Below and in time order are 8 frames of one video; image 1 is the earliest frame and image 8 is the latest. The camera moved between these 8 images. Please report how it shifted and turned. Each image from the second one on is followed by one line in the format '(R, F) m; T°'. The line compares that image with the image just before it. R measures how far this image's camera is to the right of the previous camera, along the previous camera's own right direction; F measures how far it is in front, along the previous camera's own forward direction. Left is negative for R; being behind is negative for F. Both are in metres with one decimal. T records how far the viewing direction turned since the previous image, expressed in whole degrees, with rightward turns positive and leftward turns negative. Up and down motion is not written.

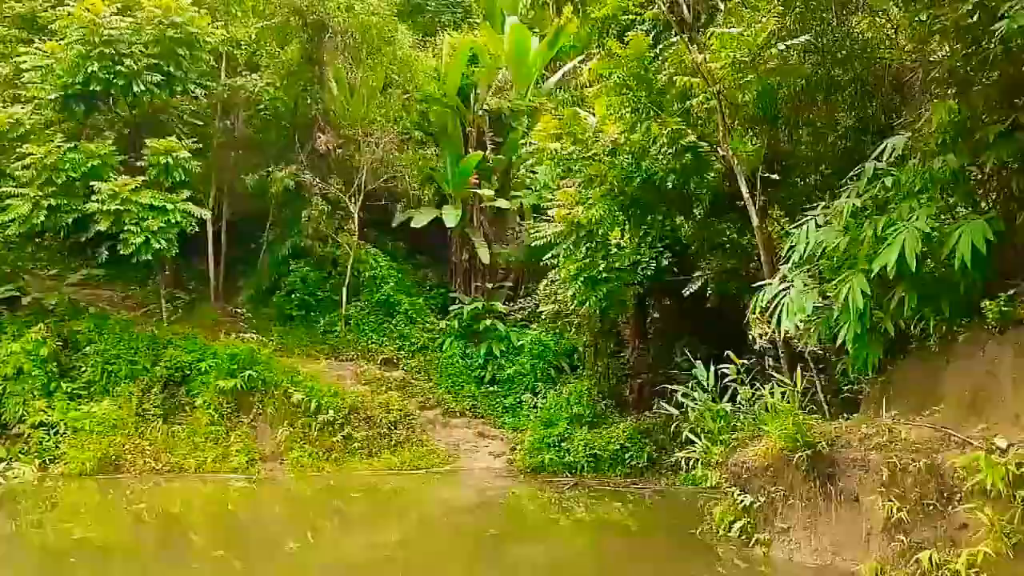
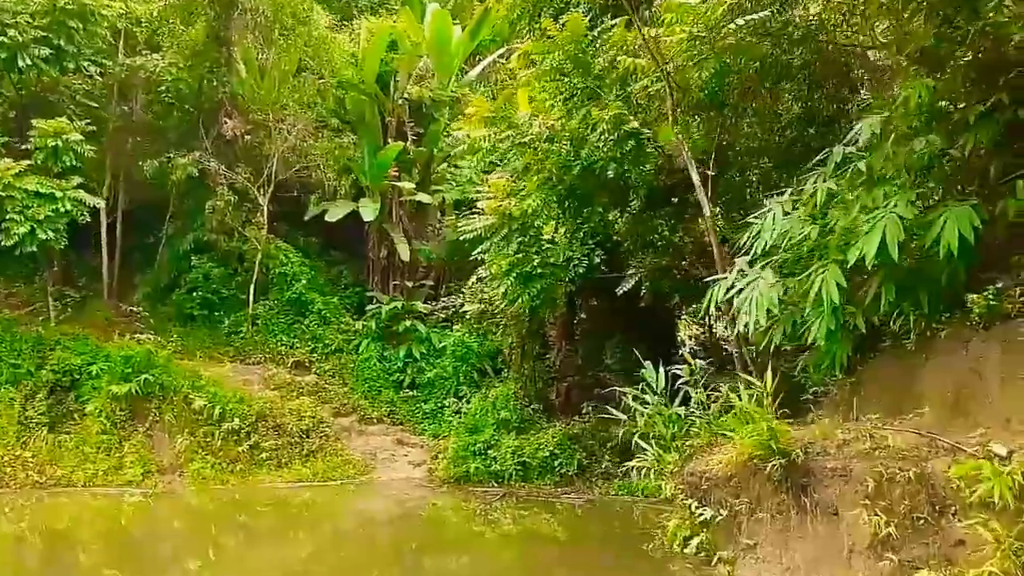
(-0.1, +0.5) m; +5°
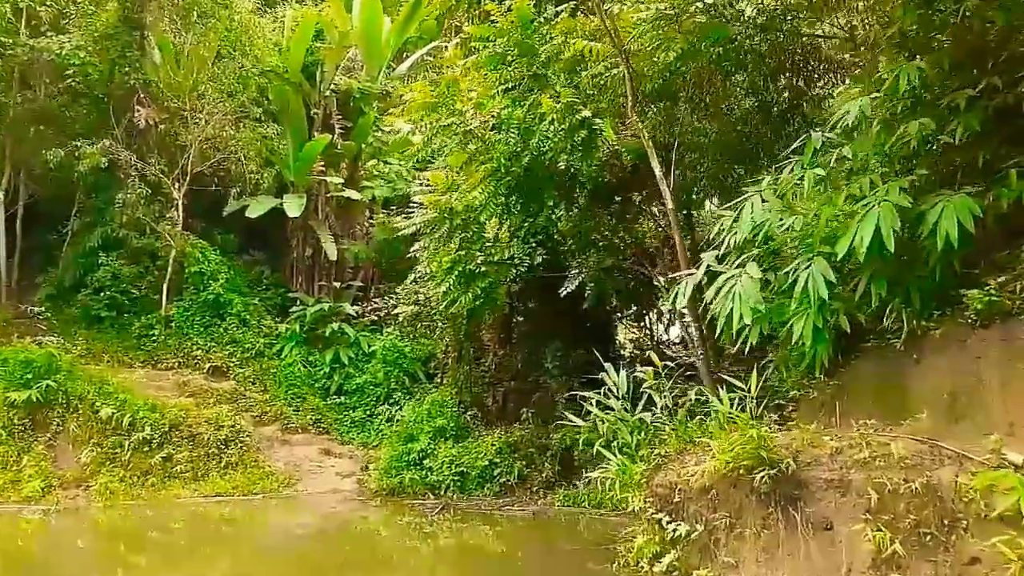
(-0.1, +0.4) m; +5°
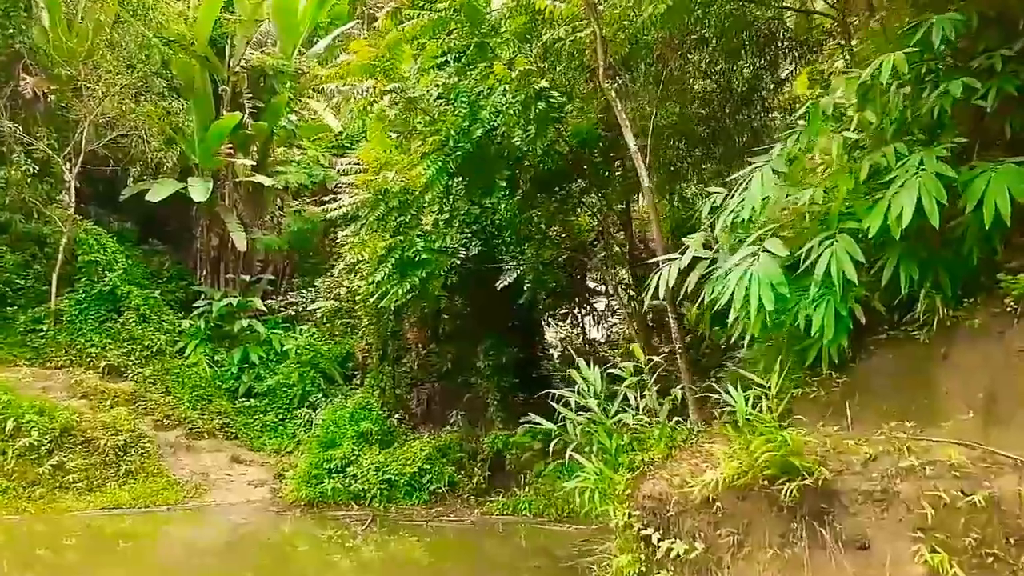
(-0.2, +0.5) m; +6°
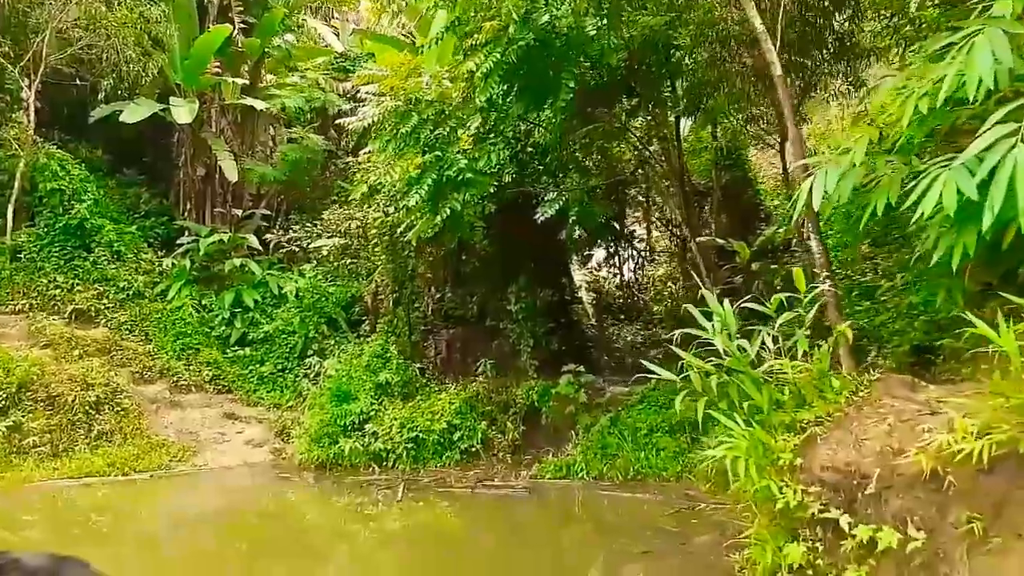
(-0.4, +0.8) m; +2°
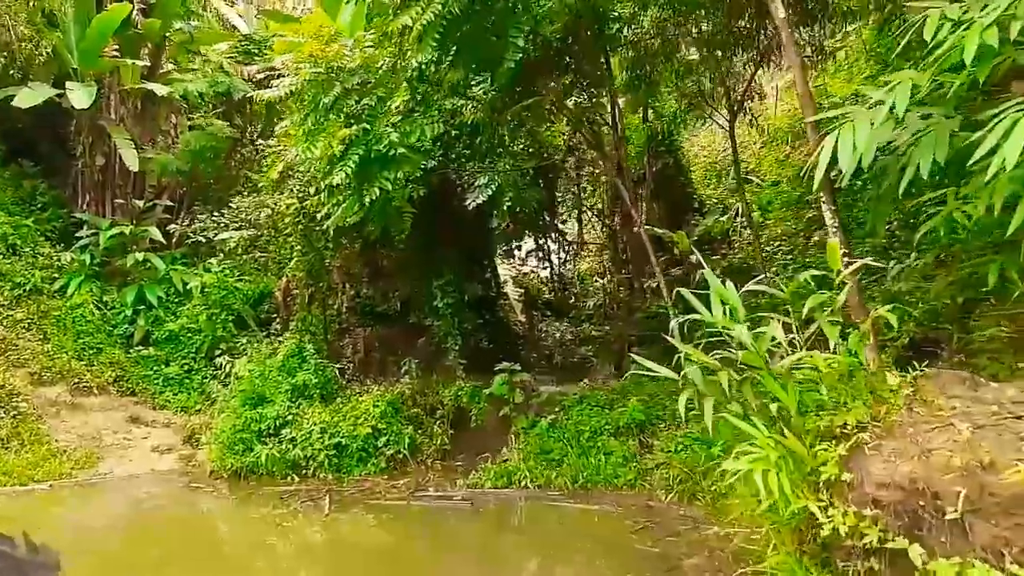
(-0.1, +0.4) m; +5°
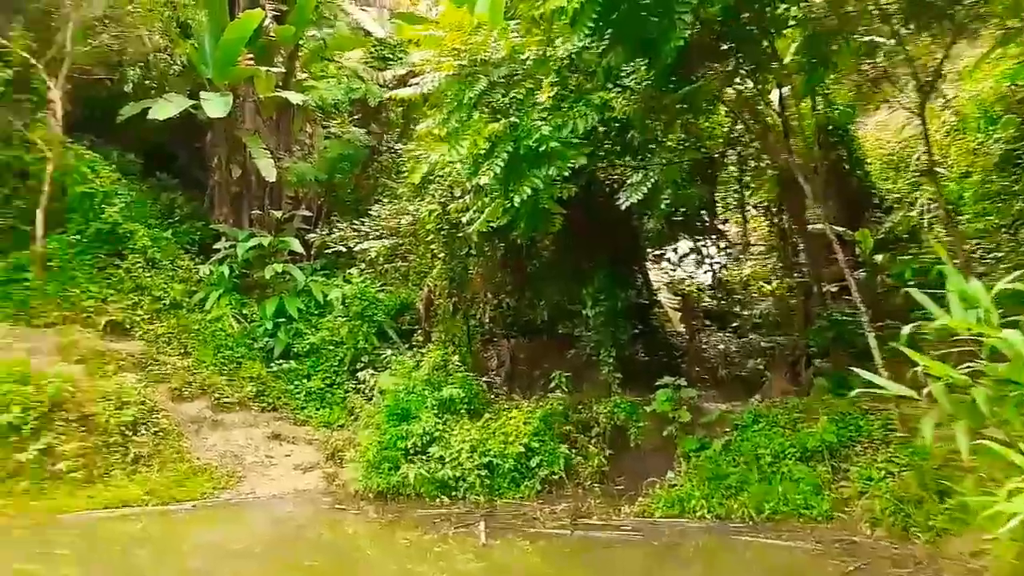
(-0.2, +0.4) m; -7°
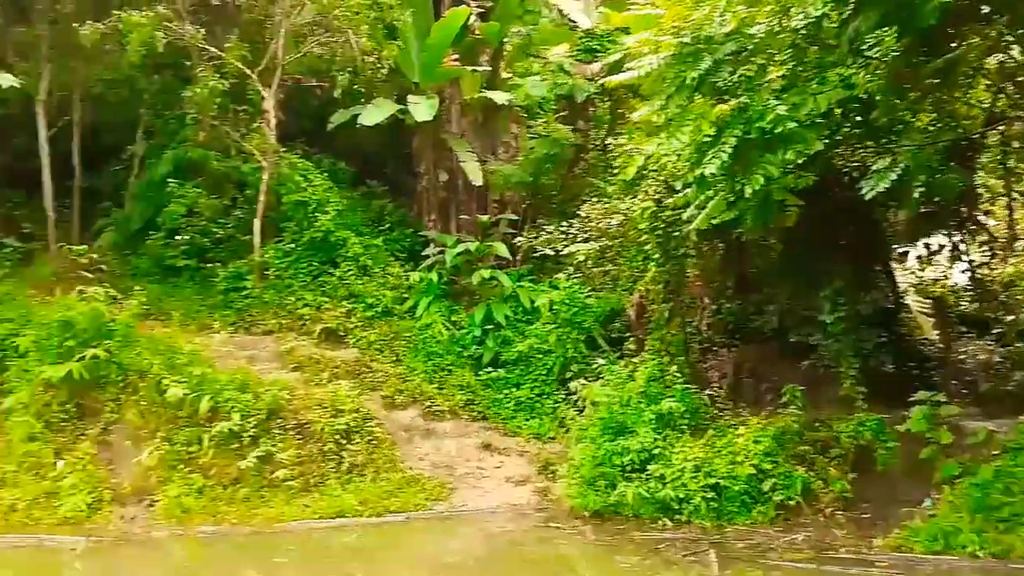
(-0.1, +0.4) m; -12°
